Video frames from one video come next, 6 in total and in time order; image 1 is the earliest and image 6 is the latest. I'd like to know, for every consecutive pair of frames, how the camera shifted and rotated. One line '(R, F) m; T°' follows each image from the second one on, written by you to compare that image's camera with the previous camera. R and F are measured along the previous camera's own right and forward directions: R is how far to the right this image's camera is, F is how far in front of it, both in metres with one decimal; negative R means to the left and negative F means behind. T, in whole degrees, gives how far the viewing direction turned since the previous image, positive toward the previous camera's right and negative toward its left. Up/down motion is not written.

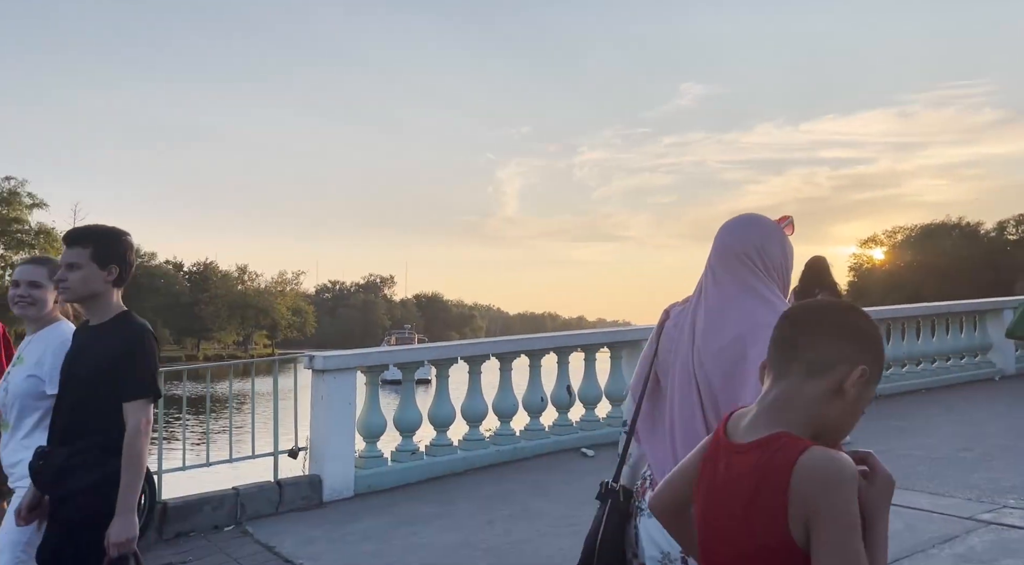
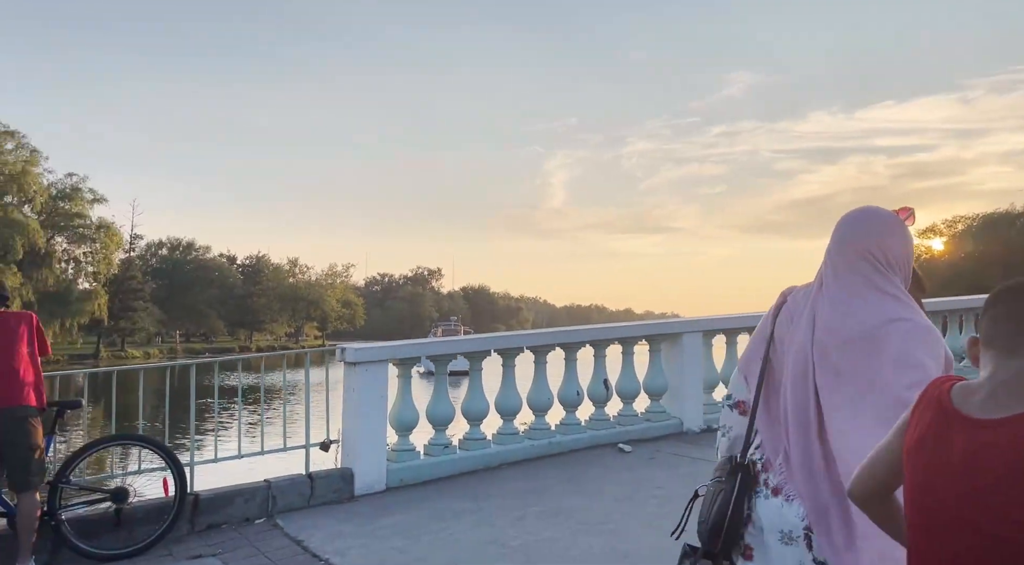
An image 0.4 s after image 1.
(+0.1, +0.1) m; -3°
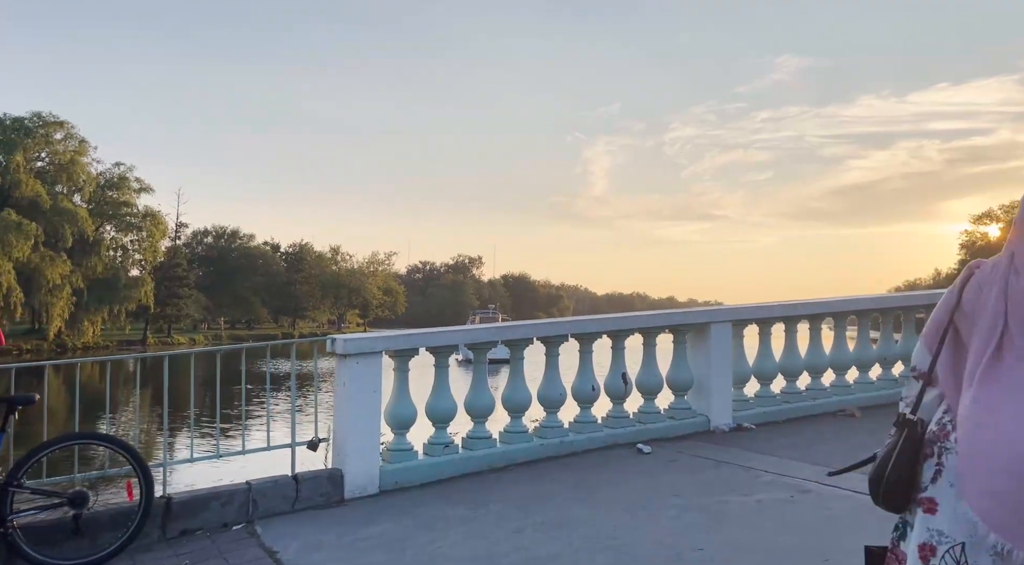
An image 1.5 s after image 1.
(+0.2, +0.5) m; -3°
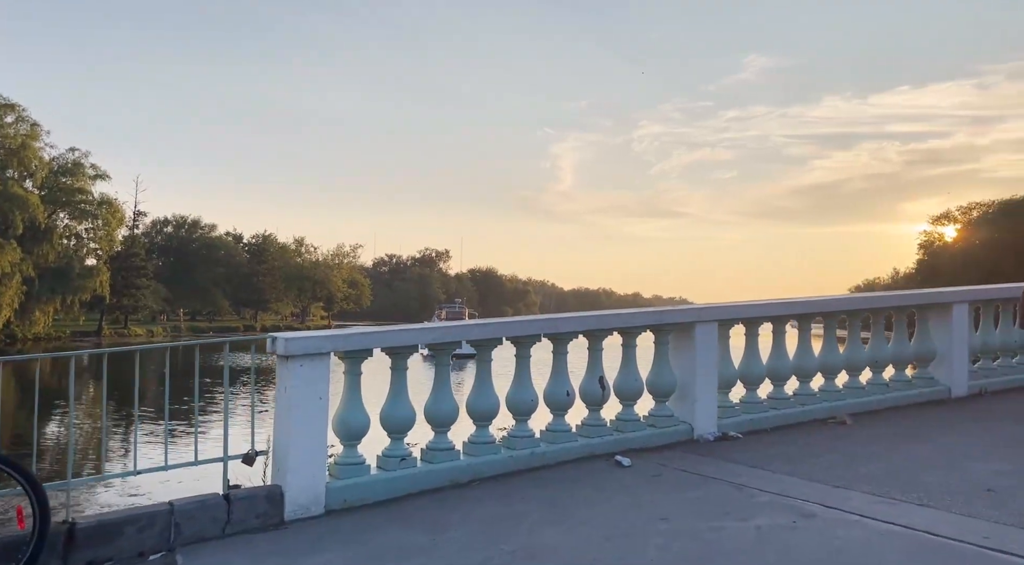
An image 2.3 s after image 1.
(0.0, +0.7) m; +2°
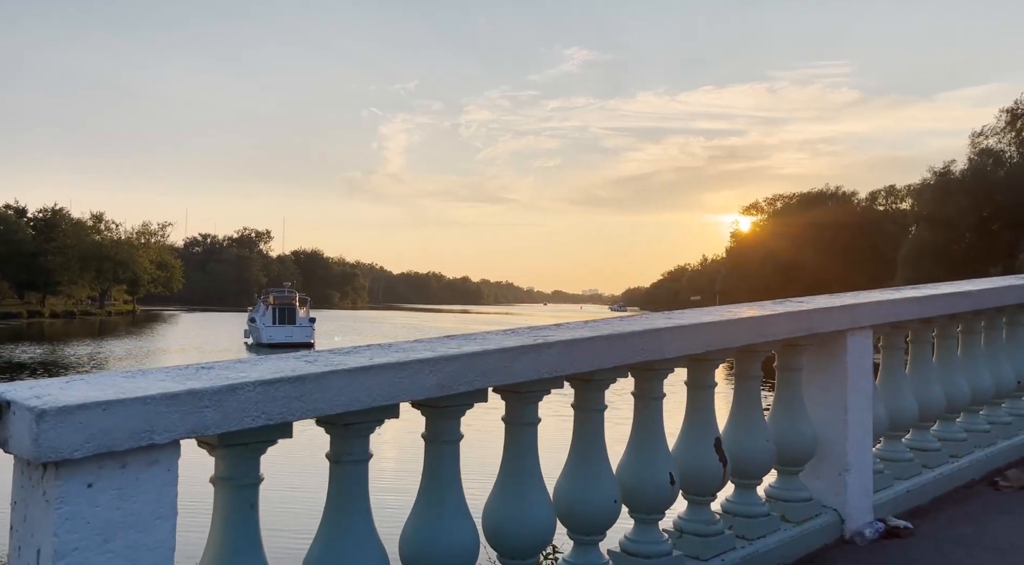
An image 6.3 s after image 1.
(-0.7, +3.4) m; +11°
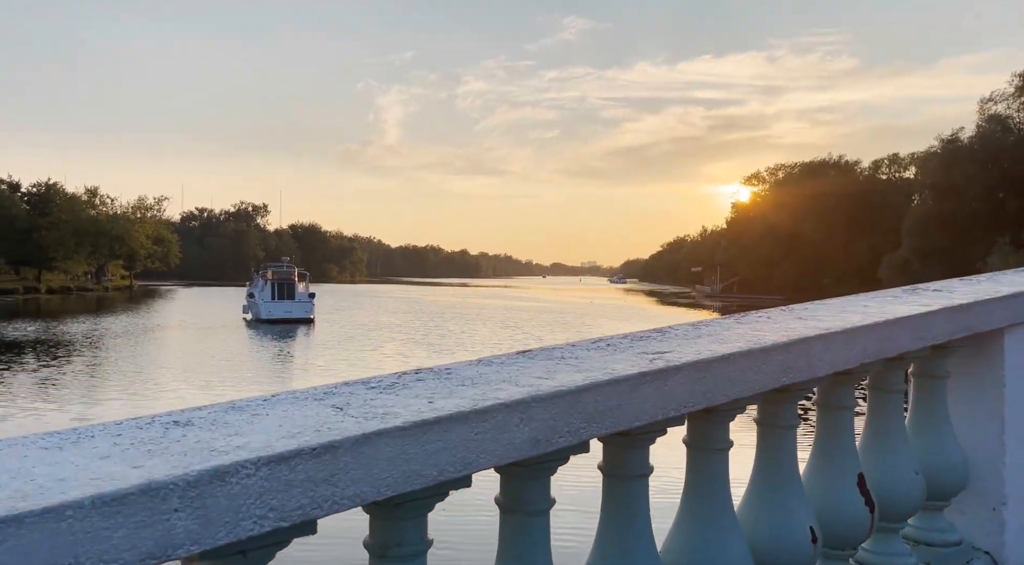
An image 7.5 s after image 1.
(-0.2, +0.8) m; 0°
